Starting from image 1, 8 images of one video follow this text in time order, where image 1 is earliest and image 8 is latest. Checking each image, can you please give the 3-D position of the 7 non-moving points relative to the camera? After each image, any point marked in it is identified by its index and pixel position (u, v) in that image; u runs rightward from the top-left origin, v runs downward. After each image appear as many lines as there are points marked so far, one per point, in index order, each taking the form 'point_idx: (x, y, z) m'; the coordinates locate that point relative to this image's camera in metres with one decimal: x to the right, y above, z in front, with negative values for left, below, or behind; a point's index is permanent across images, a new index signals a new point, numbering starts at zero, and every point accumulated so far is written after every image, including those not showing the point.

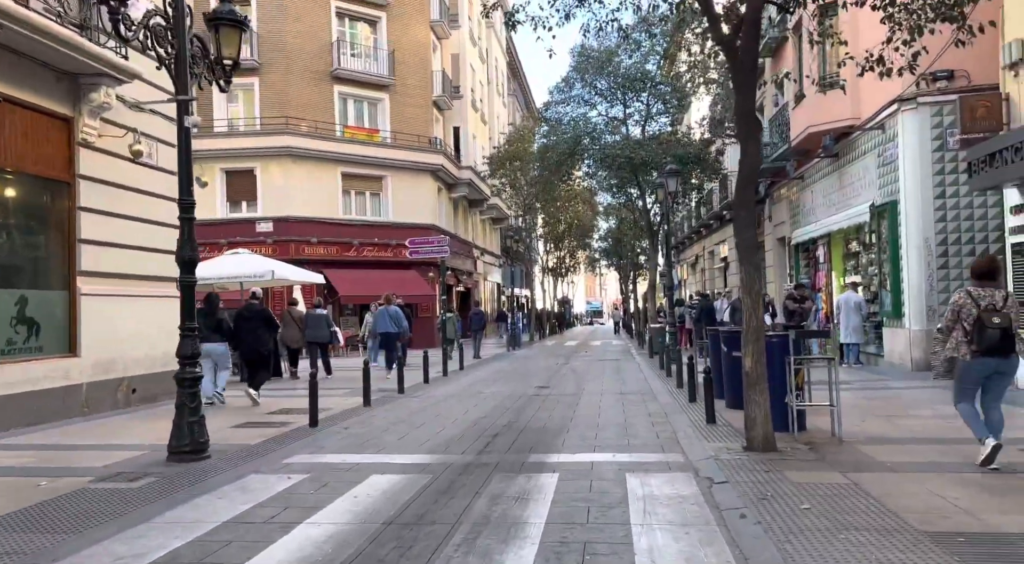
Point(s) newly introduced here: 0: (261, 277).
0: (-5.2, +0.1, +16.3) m
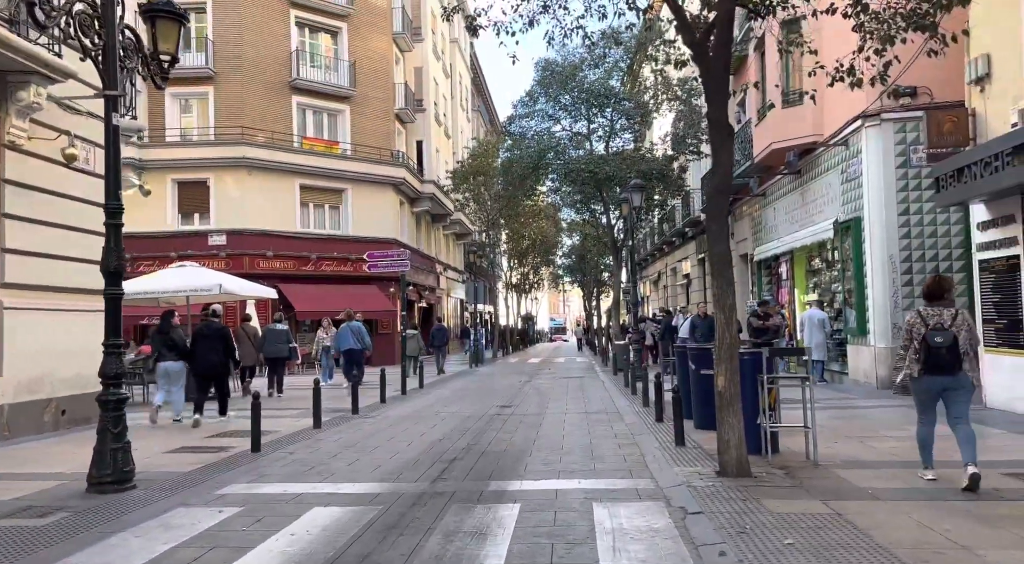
0: (-6.0, -0.2, +15.5) m
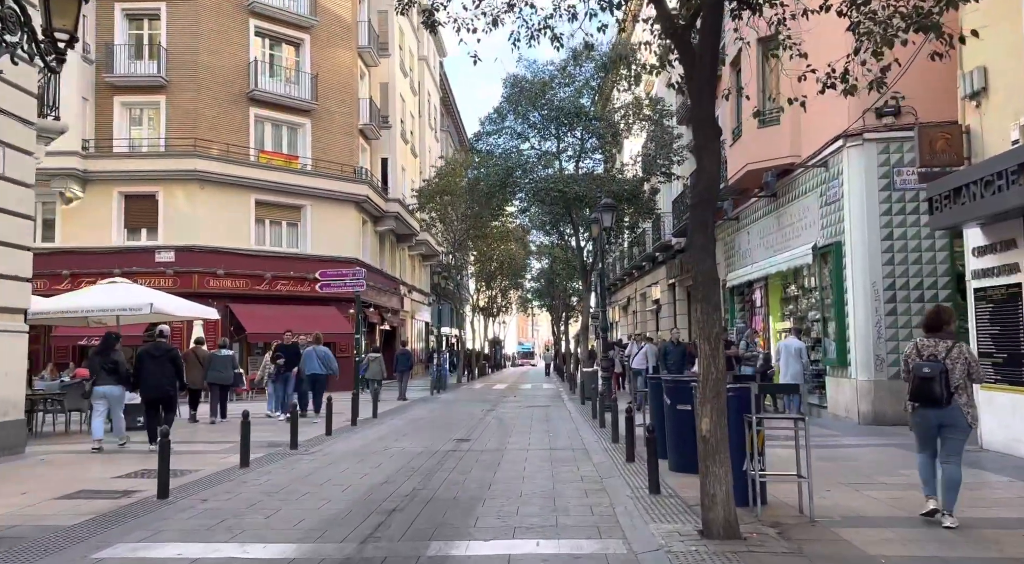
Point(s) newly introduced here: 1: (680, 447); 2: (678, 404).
0: (-6.7, -0.5, +14.2) m
1: (+1.9, -1.9, +9.0) m
2: (+1.9, -1.4, +8.9) m
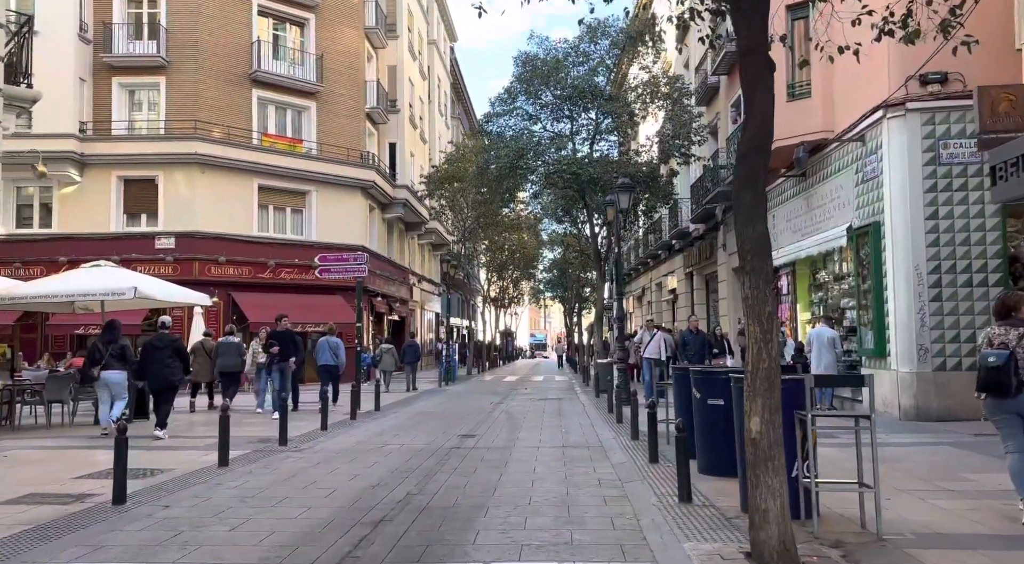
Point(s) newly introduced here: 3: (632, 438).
0: (-6.5, -0.2, +13.2) m
1: (+2.0, -1.6, +8.0) m
2: (+2.0, -1.2, +7.9) m
3: (+1.6, -2.1, +10.6) m
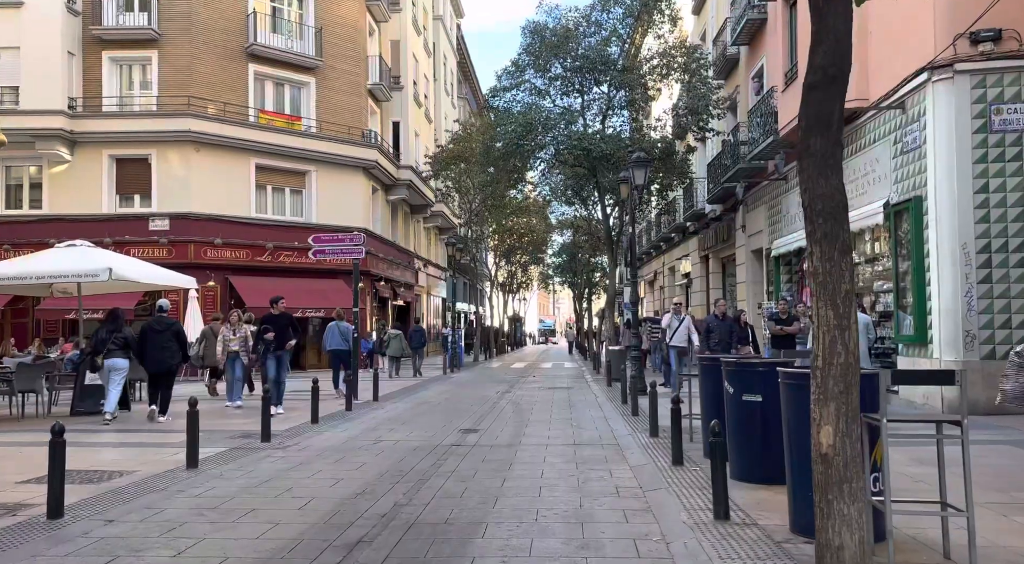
0: (-6.4, +0.1, +12.2) m
1: (+2.0, -1.4, +6.9) m
2: (+2.0, -1.0, +6.8) m
3: (+1.7, -1.9, +9.6) m
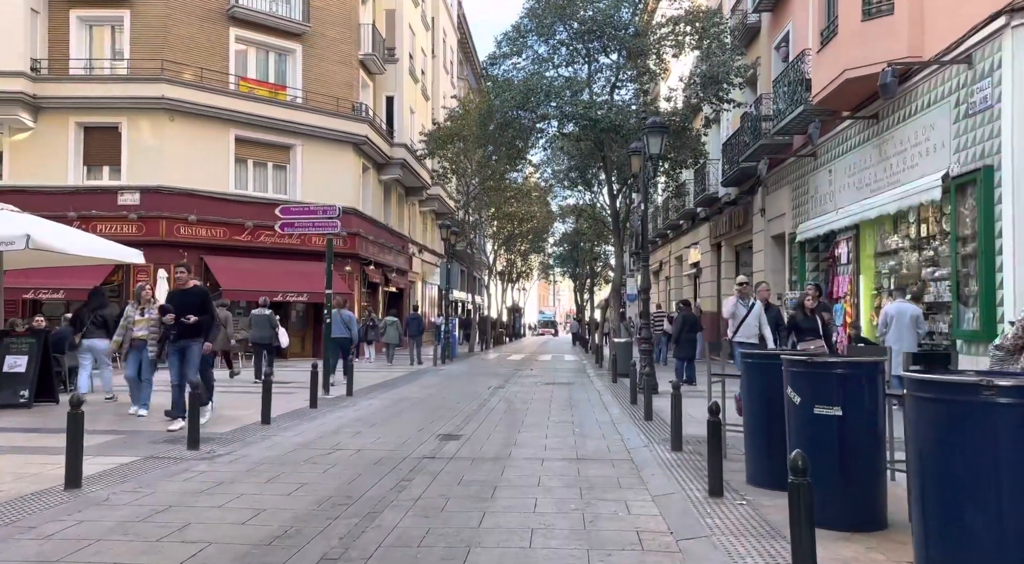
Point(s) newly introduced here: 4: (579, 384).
0: (-6.5, +0.5, +10.3) m
1: (+1.9, -1.2, +5.0) m
2: (+1.9, -0.8, +4.8) m
3: (+1.6, -1.6, +7.6) m
4: (+1.5, -2.2, +17.4) m
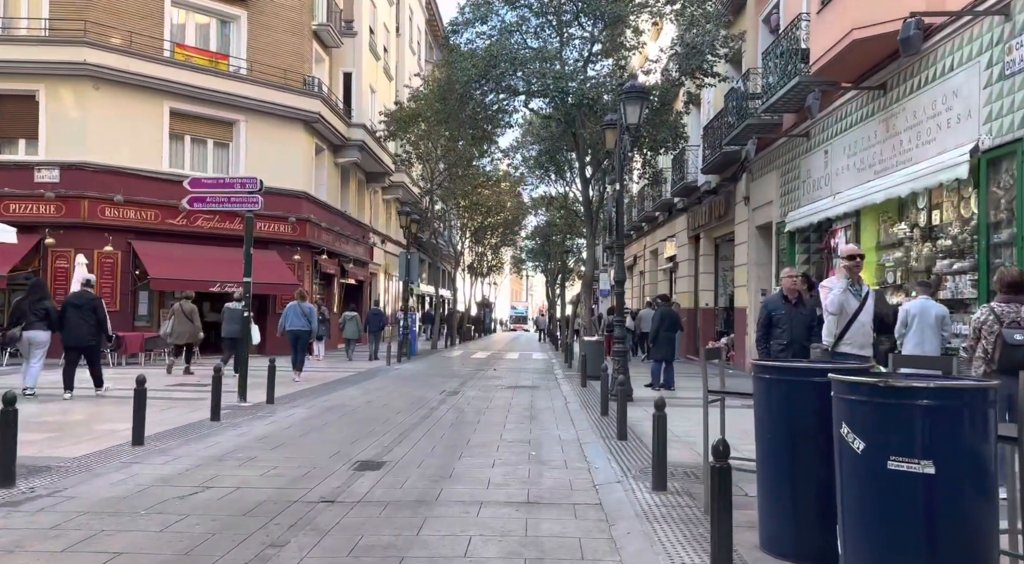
0: (-7.1, +0.7, +8.1) m
1: (+1.5, -1.2, +3.1) m
2: (+1.5, -0.7, +2.9) m
3: (+1.1, -1.5, +5.7) m
4: (+0.6, -2.1, +15.5) m
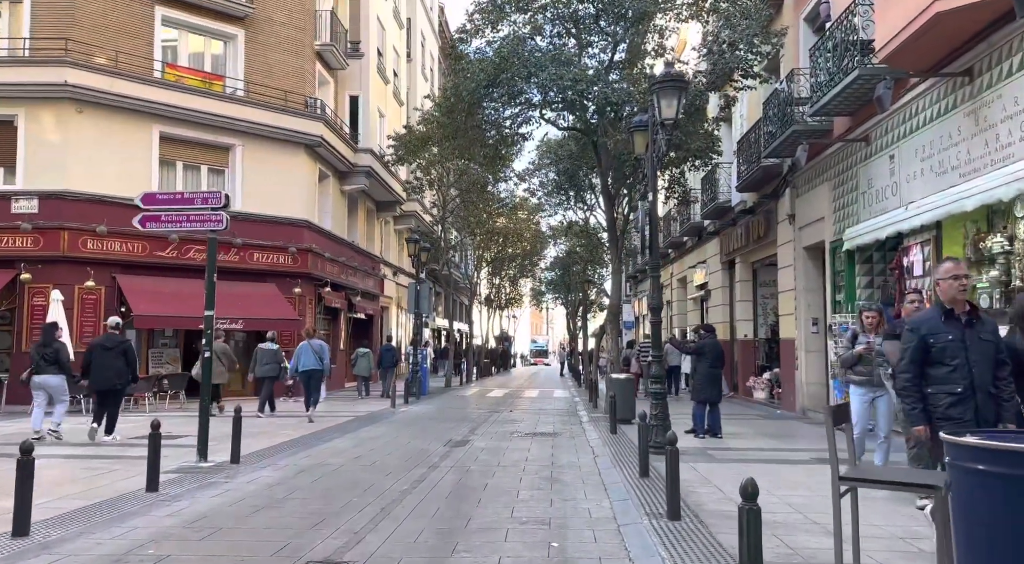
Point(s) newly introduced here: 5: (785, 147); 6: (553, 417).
0: (-7.0, +0.4, +6.3) m
1: (+1.5, -1.1, +1.0) m
2: (+1.4, -0.6, +0.9) m
3: (+1.1, -1.6, +3.6) m
4: (+0.9, -2.6, +13.4) m
5: (+5.6, +2.8, +16.1) m
6: (+0.8, -2.9, +17.1) m
